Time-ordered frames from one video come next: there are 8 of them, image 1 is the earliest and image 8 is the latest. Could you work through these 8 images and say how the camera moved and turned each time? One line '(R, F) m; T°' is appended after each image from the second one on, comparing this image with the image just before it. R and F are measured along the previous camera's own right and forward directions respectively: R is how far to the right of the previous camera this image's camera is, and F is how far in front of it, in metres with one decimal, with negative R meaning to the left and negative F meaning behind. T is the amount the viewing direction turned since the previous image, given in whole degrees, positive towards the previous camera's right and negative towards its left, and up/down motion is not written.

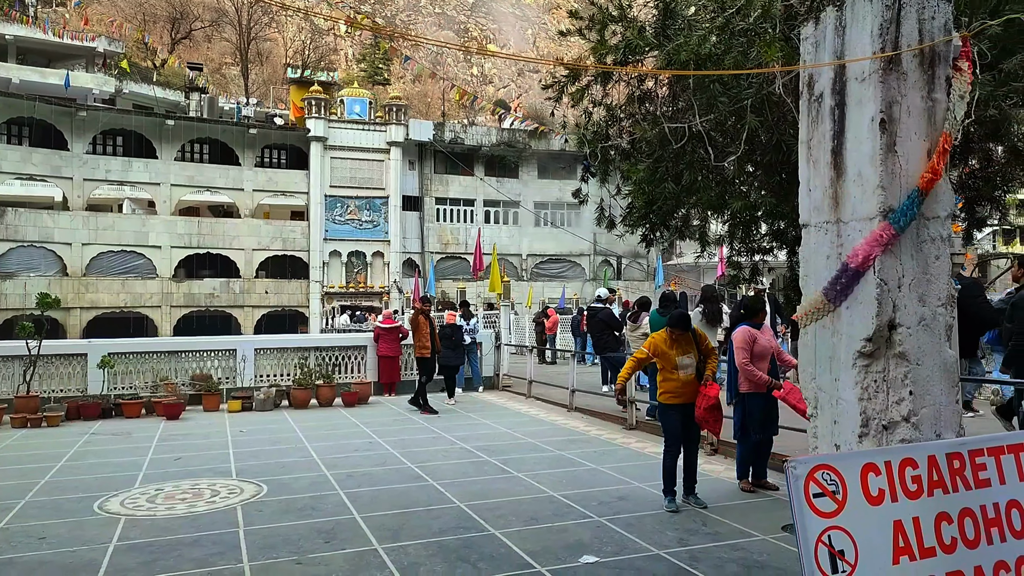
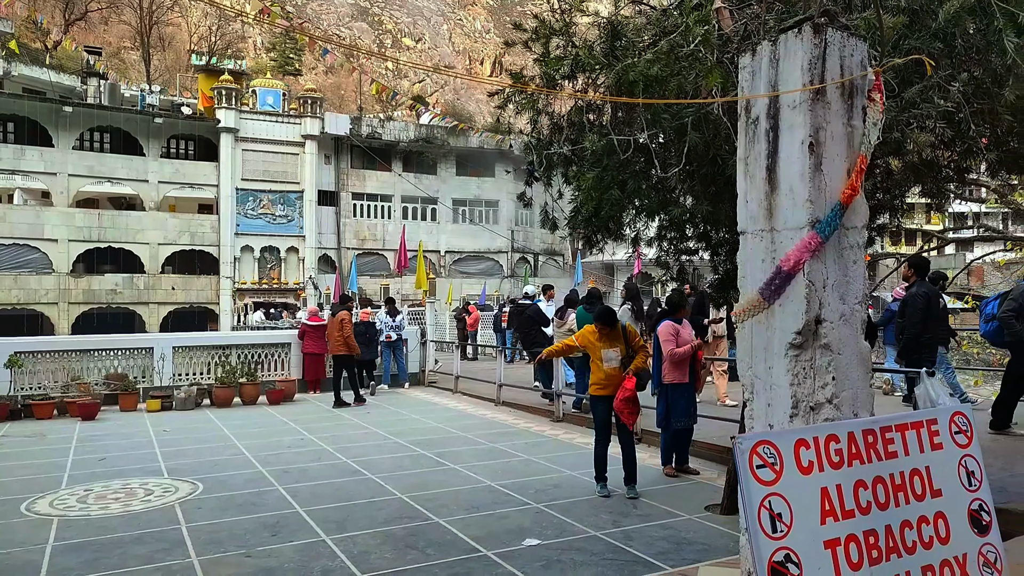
(-0.2, -0.2) m; +6°
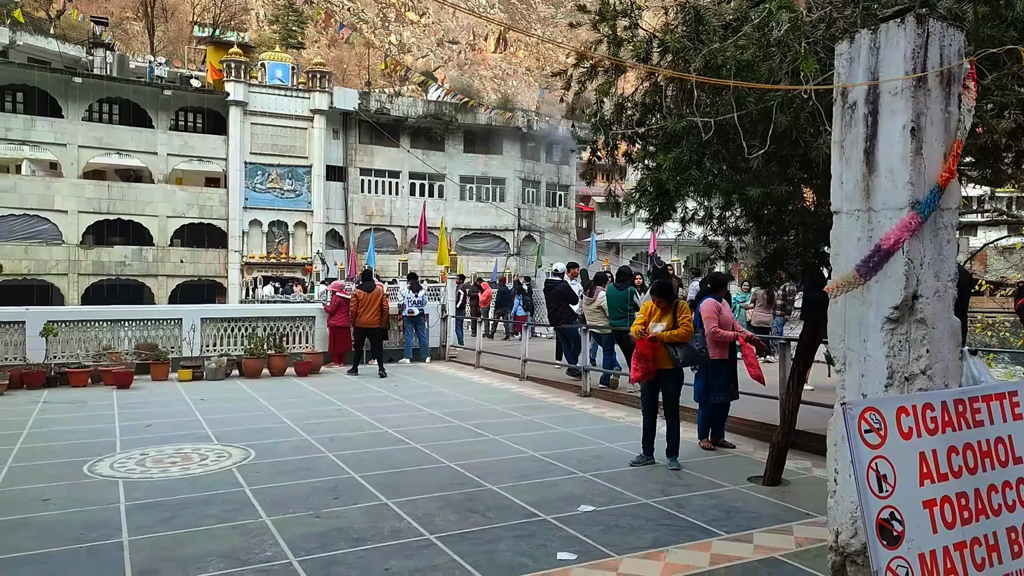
(-0.4, -0.1) m; 0°
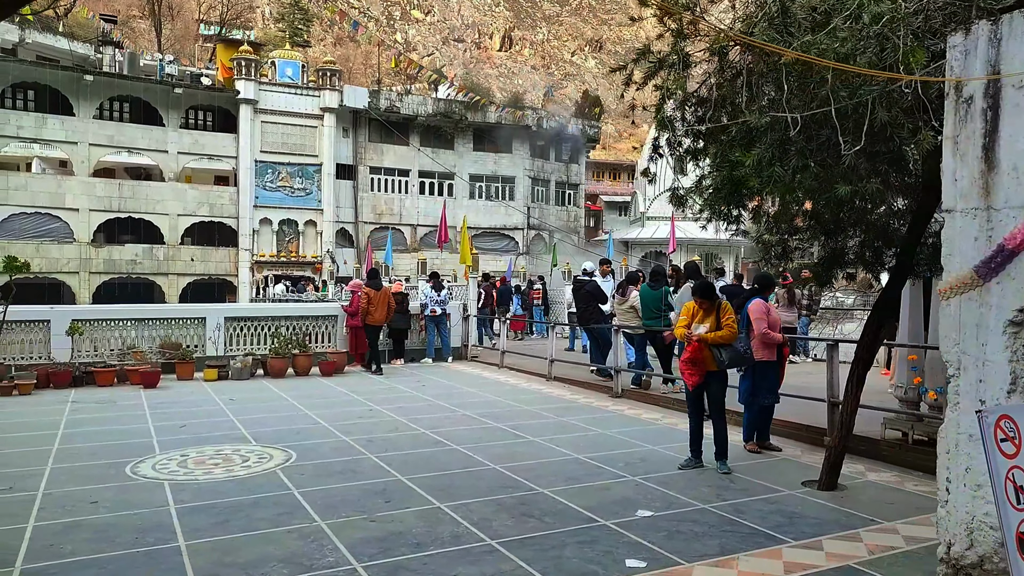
(-0.3, +0.1) m; 0°
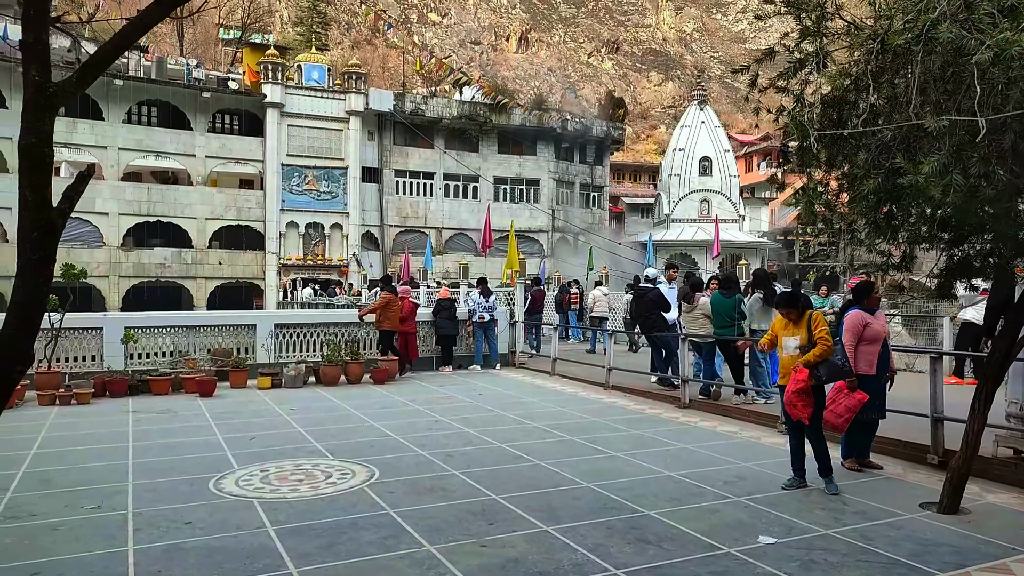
(-0.6, +0.2) m; -1°
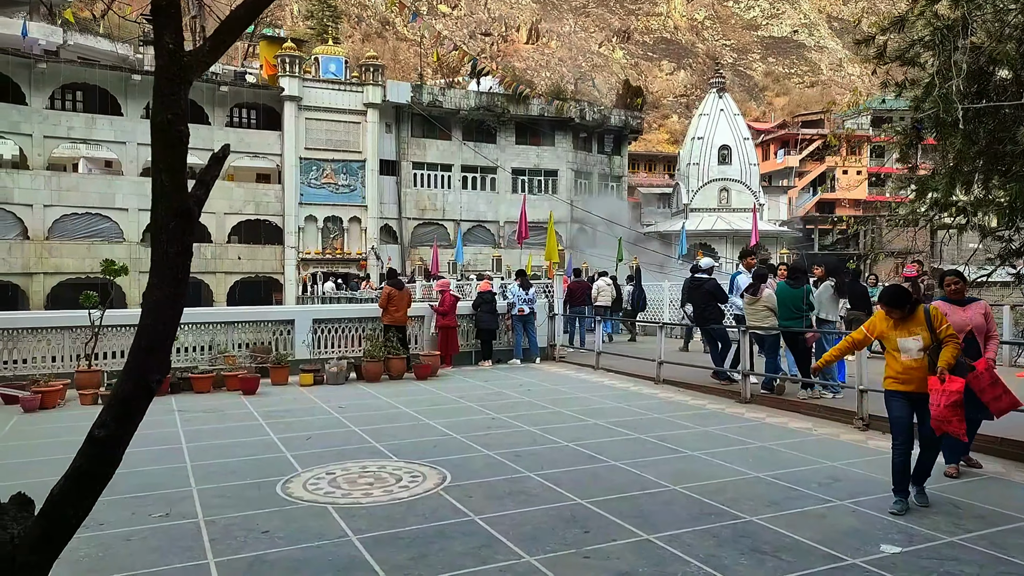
(-0.5, +0.3) m; -1°
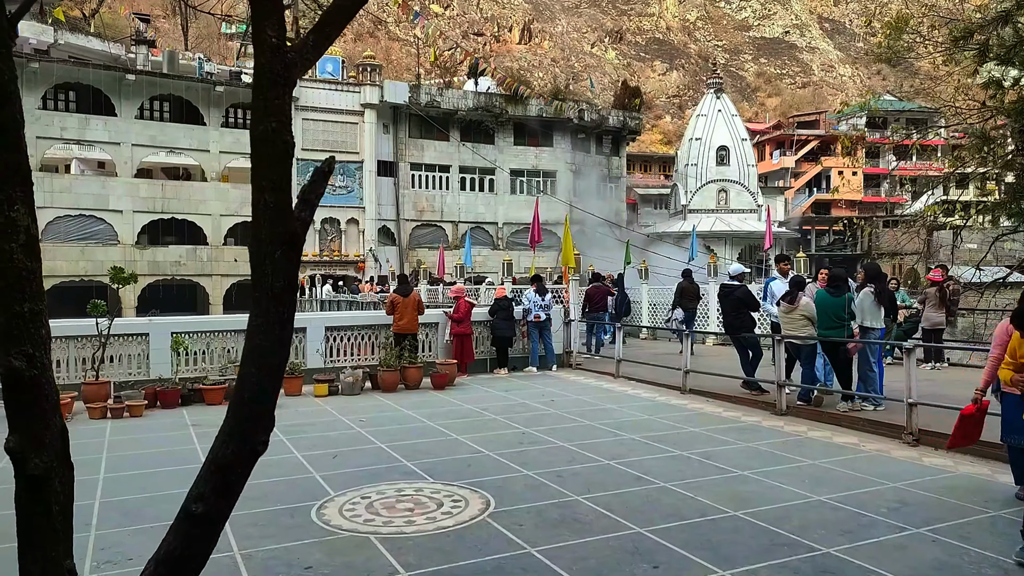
(-0.4, +0.3) m; +1°
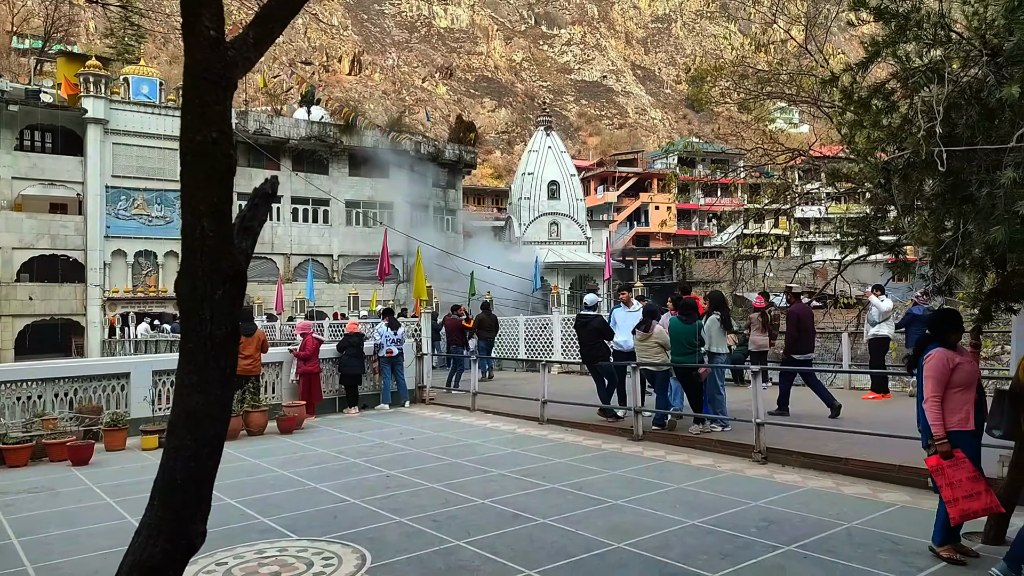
(-0.3, +0.2) m; +13°
